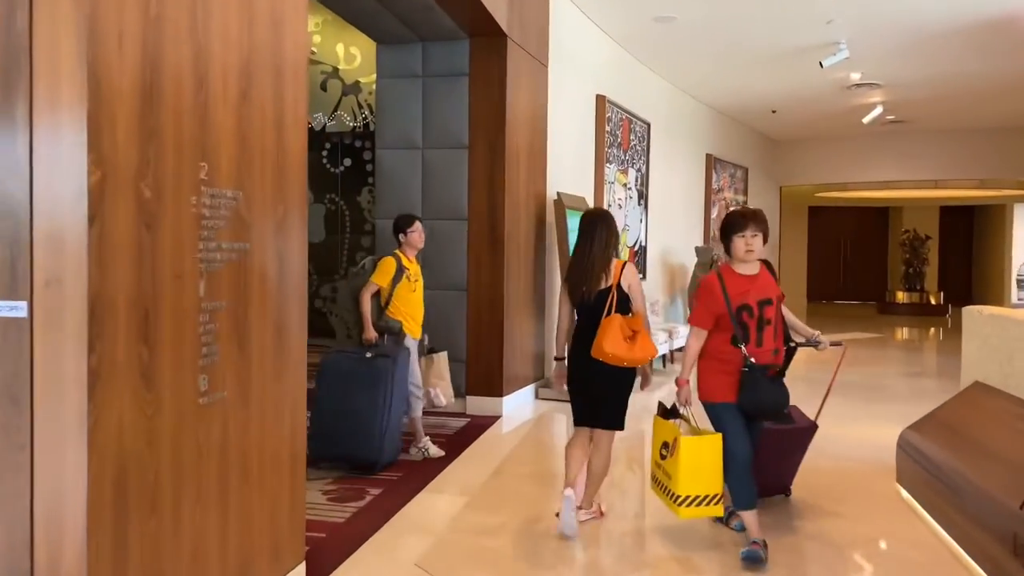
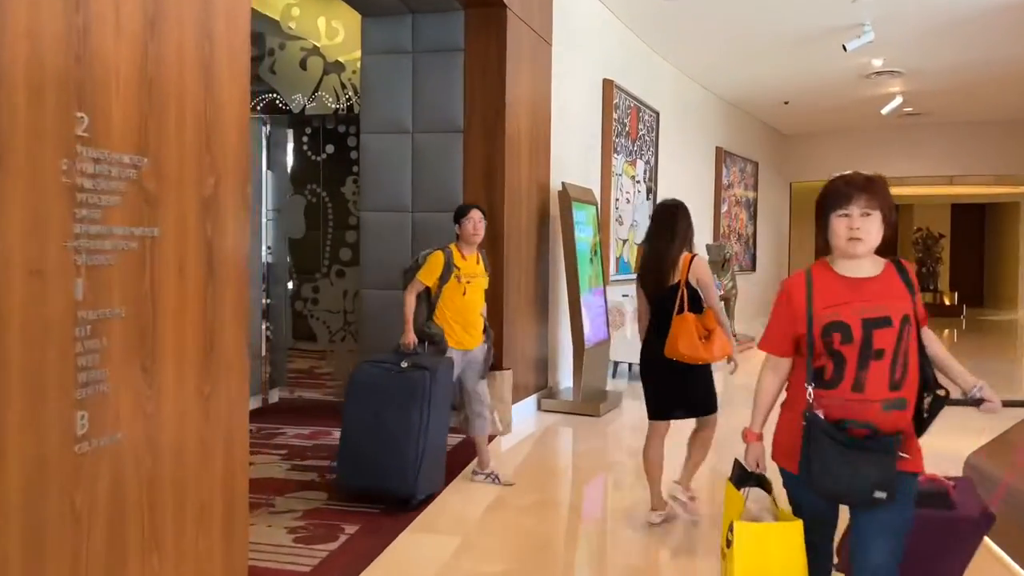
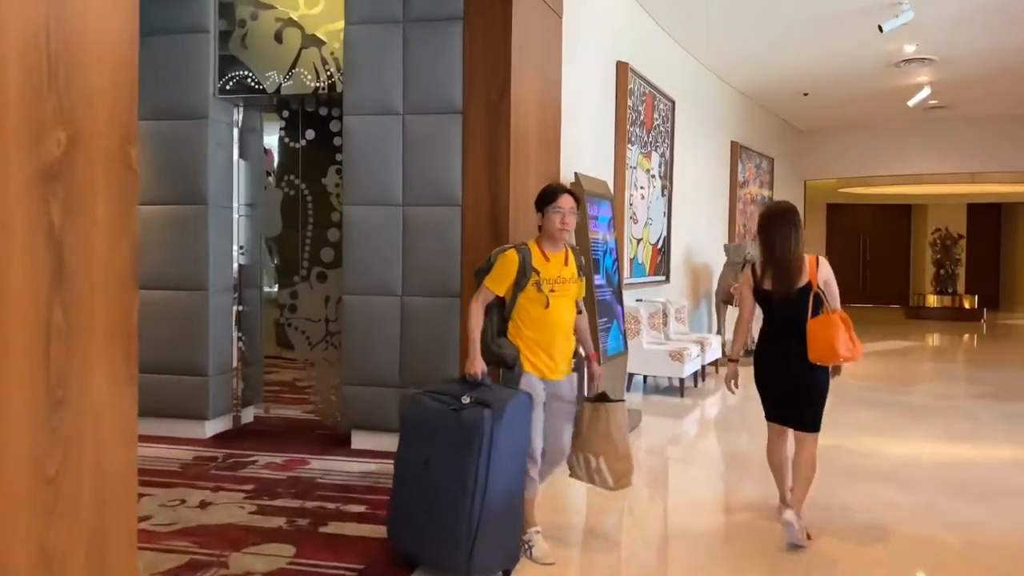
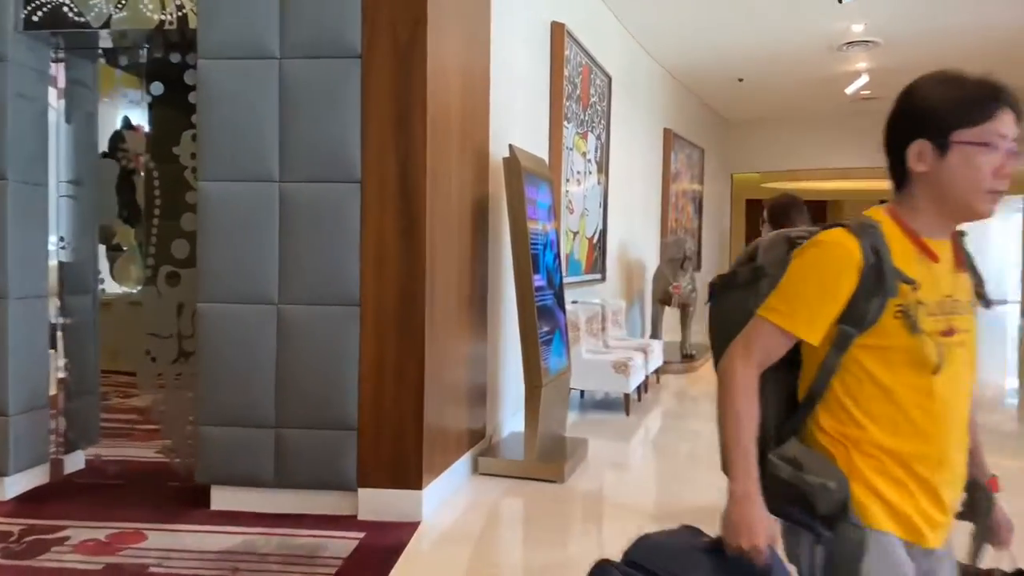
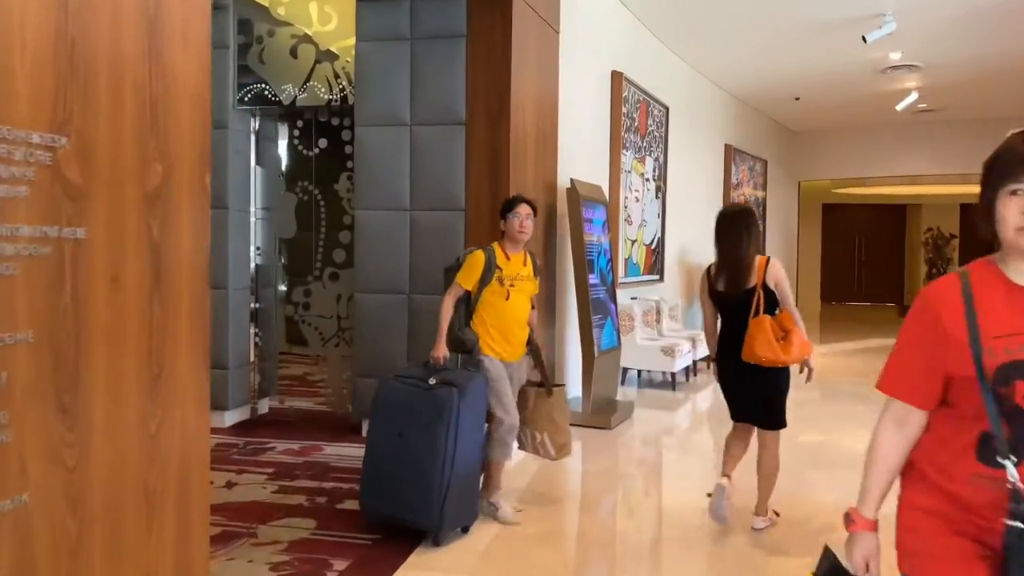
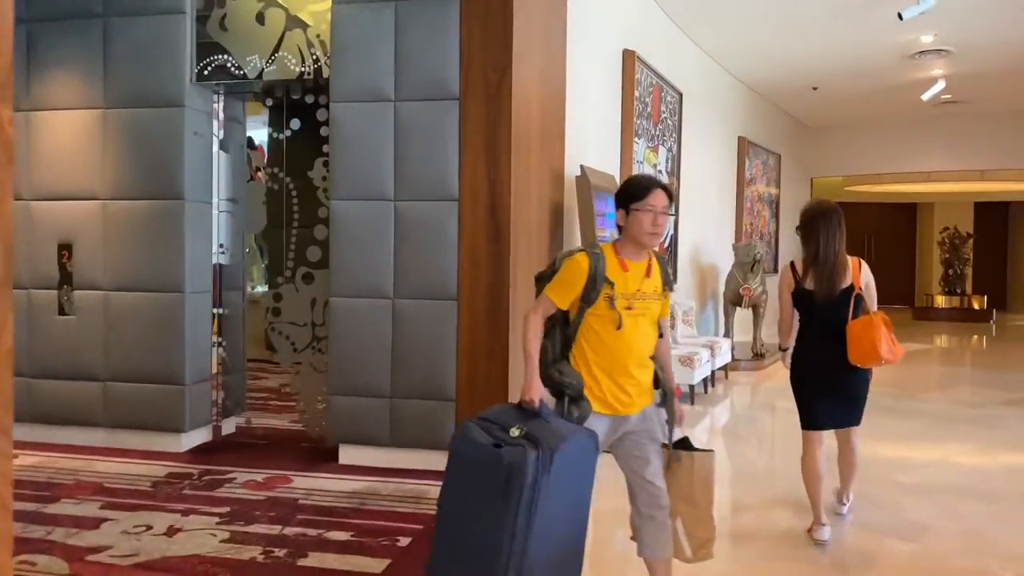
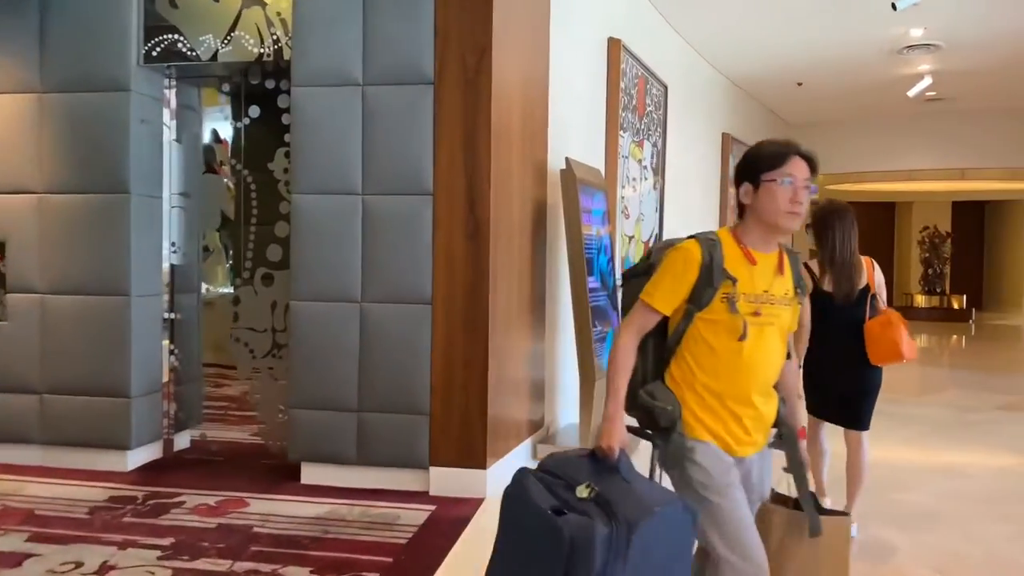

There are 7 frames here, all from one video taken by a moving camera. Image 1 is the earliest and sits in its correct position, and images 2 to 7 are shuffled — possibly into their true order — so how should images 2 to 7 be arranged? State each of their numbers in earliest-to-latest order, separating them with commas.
2, 5, 3, 6, 7, 4
